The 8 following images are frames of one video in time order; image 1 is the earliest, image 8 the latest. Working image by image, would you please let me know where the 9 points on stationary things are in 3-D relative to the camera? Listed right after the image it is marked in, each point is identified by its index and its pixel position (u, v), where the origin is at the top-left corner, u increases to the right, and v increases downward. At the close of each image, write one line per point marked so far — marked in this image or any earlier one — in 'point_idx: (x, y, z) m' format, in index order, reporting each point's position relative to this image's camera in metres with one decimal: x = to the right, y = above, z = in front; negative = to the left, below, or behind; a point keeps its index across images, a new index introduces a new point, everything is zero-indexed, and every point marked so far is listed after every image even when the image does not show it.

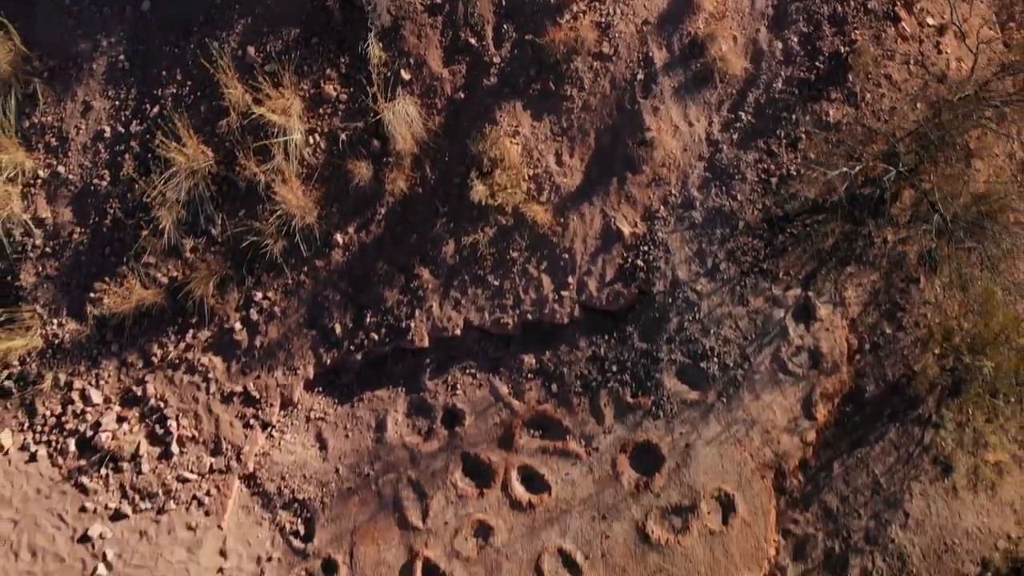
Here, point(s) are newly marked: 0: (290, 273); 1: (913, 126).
0: (-1.3, 0.0, +5.0) m
1: (+2.4, +0.9, +5.0) m
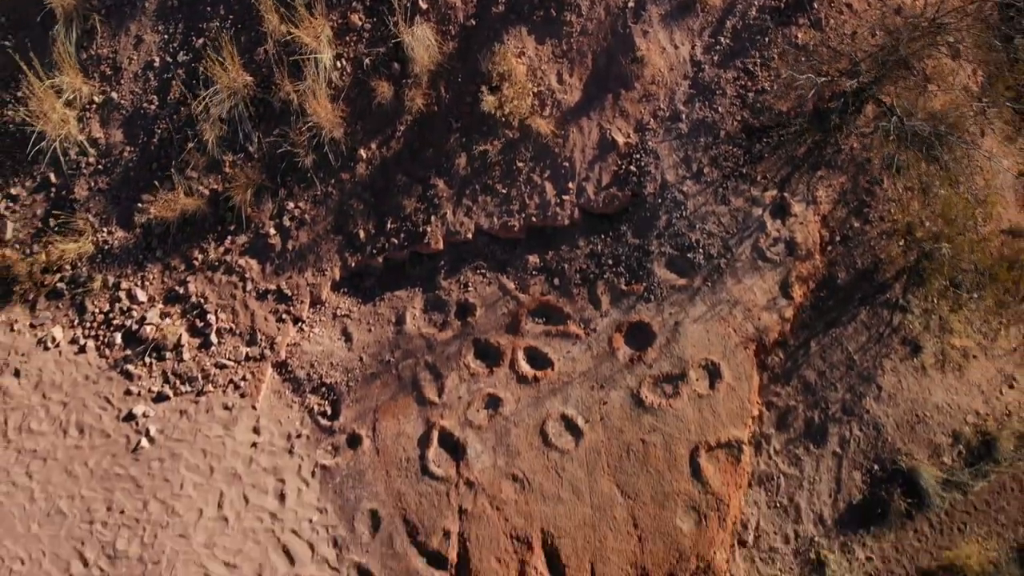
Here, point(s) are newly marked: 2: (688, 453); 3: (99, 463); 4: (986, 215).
0: (-1.3, +0.6, +5.6) m
1: (+2.5, +1.5, +5.6) m
2: (+1.0, -0.9, +4.9) m
3: (-2.4, -1.0, +5.1) m
4: (+3.2, +0.4, +5.6) m
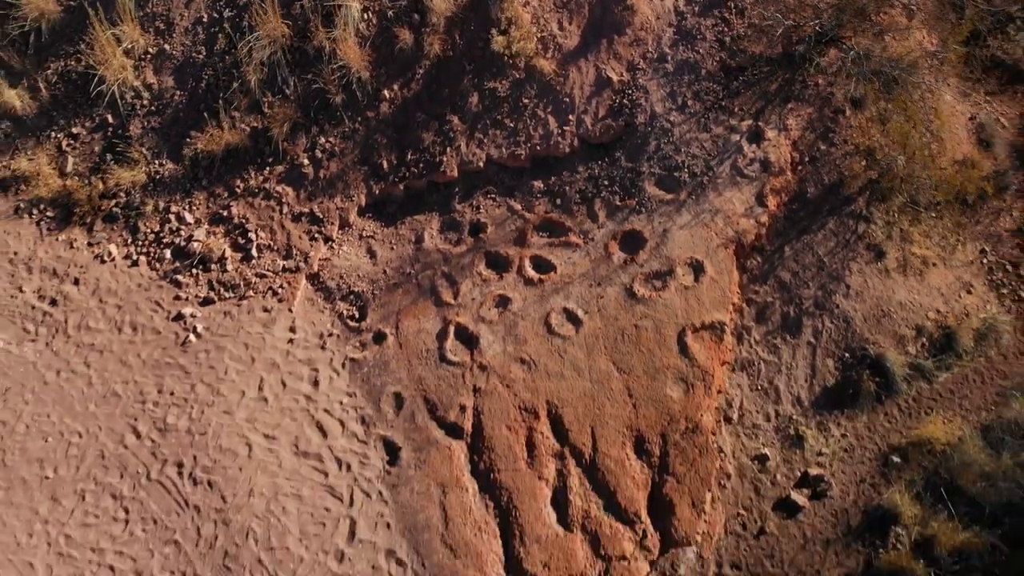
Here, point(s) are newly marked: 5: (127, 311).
0: (-1.2, +1.2, +6.3) m
1: (+2.5, +2.1, +6.4) m
2: (+1.1, -0.3, +5.5) m
3: (-2.4, -0.4, +5.7) m
4: (+3.2, +1.0, +6.3) m
5: (-2.6, -0.2, +5.8) m
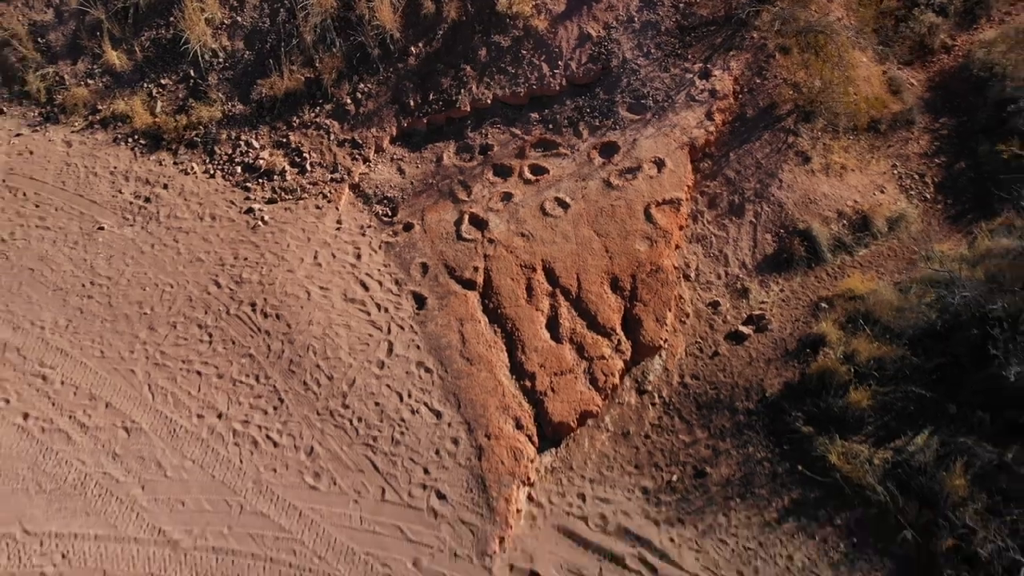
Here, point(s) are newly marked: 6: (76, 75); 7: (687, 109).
0: (-1.2, +2.0, +7.9) m
1: (+2.5, +2.9, +8.1) m
2: (+1.1, +0.6, +6.9) m
3: (-2.4, +0.4, +7.1) m
4: (+3.2, +1.8, +7.9) m
5: (-2.6, +0.7, +7.3) m
6: (-4.1, +1.9, +7.8) m
7: (+1.5, +1.6, +7.5) m
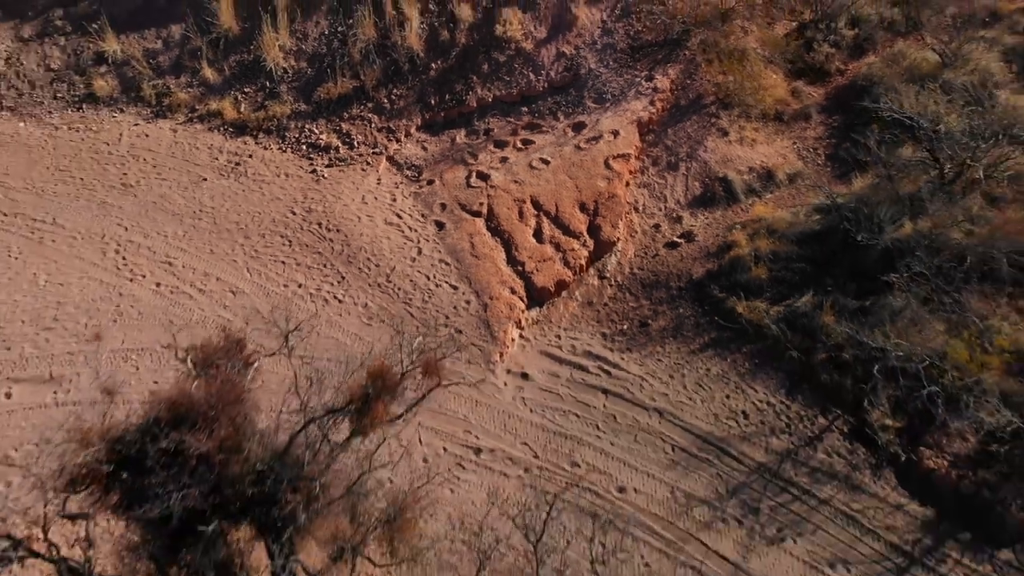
0: (-1.3, +2.6, +10.6) m
1: (+2.4, +3.5, +11.0) m
2: (+1.0, +1.4, +9.4) m
3: (-2.4, +1.2, +9.6) m
4: (+3.2, +2.5, +10.6) m
5: (-2.7, +1.4, +9.8) m
6: (-4.1, +2.5, +10.5) m
7: (+1.5, +2.2, +10.2) m
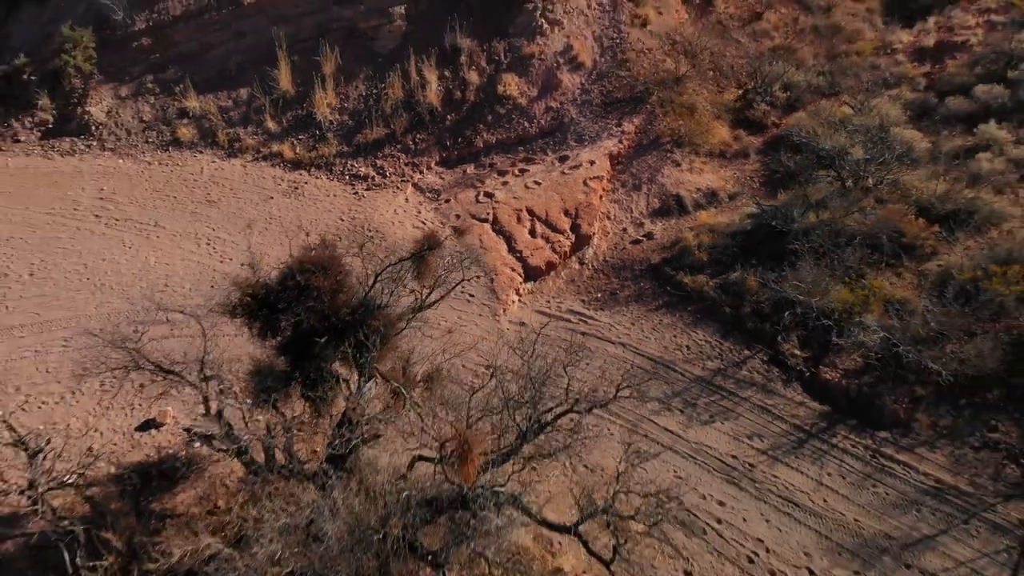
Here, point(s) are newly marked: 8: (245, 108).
0: (-1.3, +2.5, +13.4) m
1: (+2.4, +3.4, +13.9) m
2: (+1.0, +1.5, +12.1) m
3: (-2.4, +1.2, +12.2) m
4: (+3.1, +2.4, +13.4) m
5: (-2.7, +1.4, +12.5) m
6: (-4.1, +2.4, +13.3) m
7: (+1.5, +2.3, +12.9) m
8: (-4.2, +2.9, +13.5) m
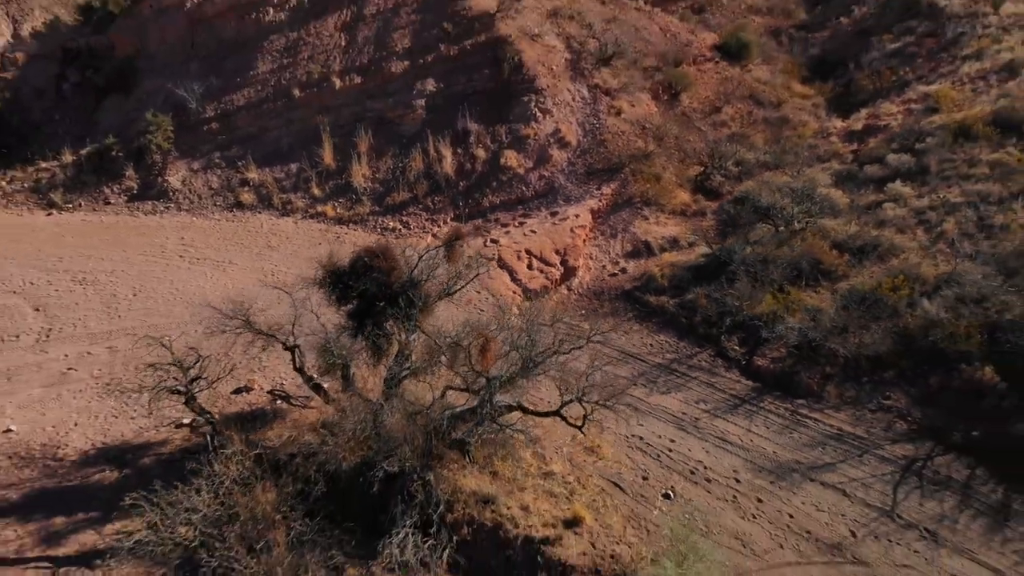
0: (-1.3, +1.8, +16.5) m
1: (+2.4, +2.7, +17.1) m
2: (+1.0, +1.0, +15.0) m
3: (-2.4, +0.7, +15.1) m
4: (+3.1, +1.8, +16.4) m
5: (-2.7, +0.9, +15.4) m
6: (-4.1, +1.7, +16.3) m
7: (+1.5, +1.7, +15.9) m
8: (-4.2, +2.1, +16.6) m
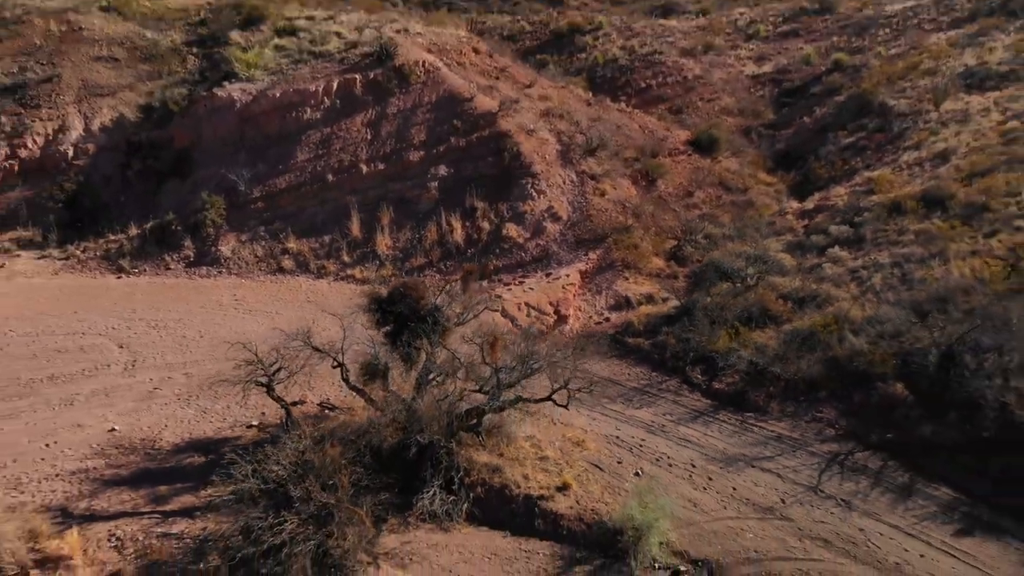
0: (-1.3, +0.6, +19.3) m
1: (+2.4, +1.4, +20.1) m
2: (+1.0, 0.0, +17.8) m
3: (-2.4, -0.3, +17.8) m
4: (+3.1, +0.6, +19.3) m
5: (-2.7, -0.2, +18.1) m
6: (-4.1, +0.5, +19.2) m
7: (+1.5, +0.5, +18.8) m
8: (-4.2, +0.9, +19.5) m
